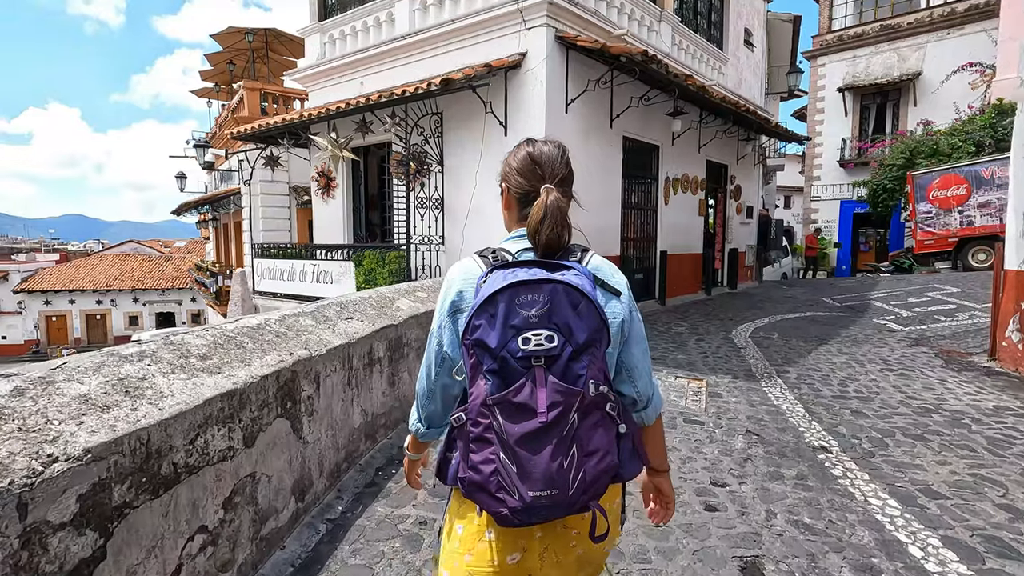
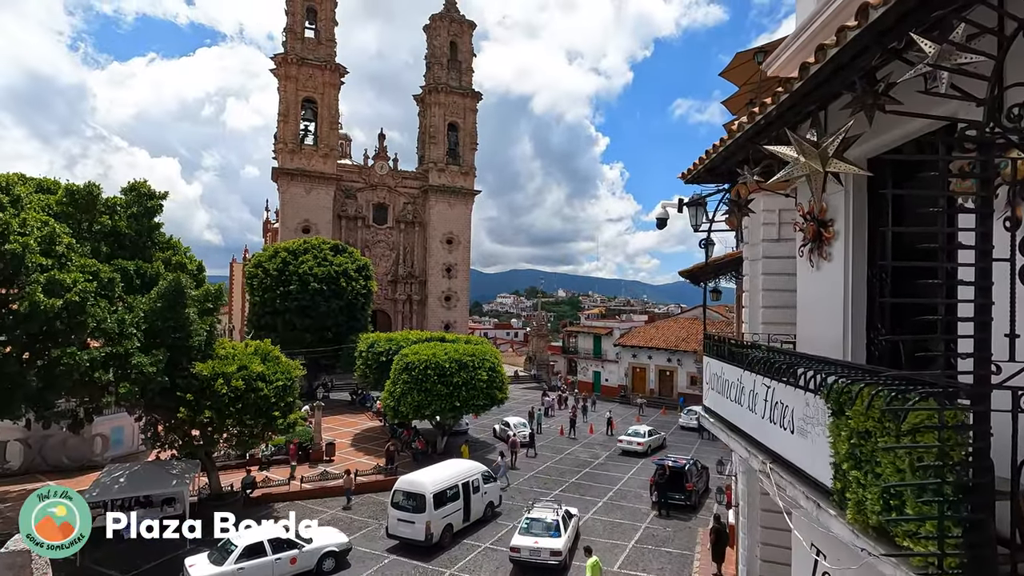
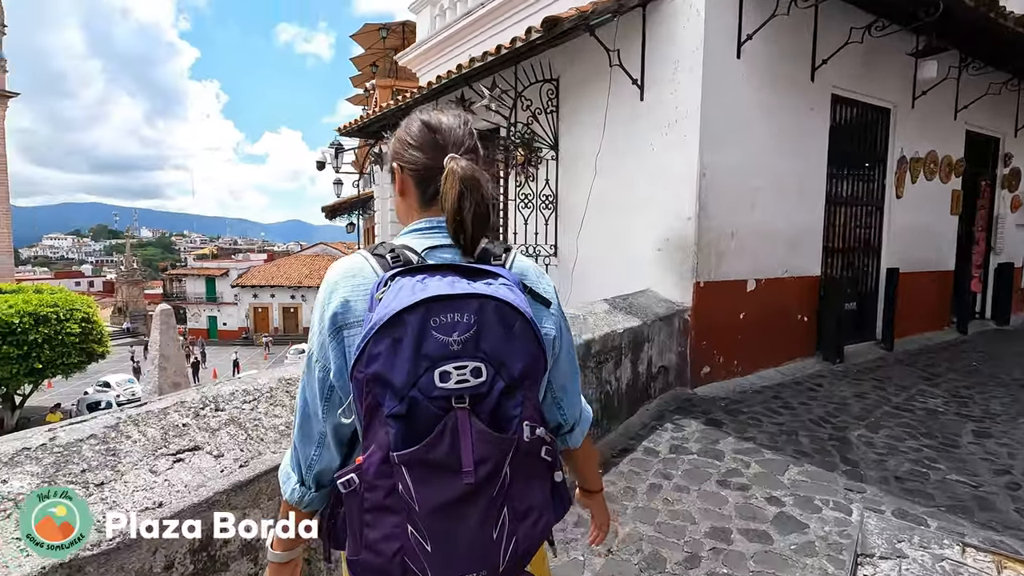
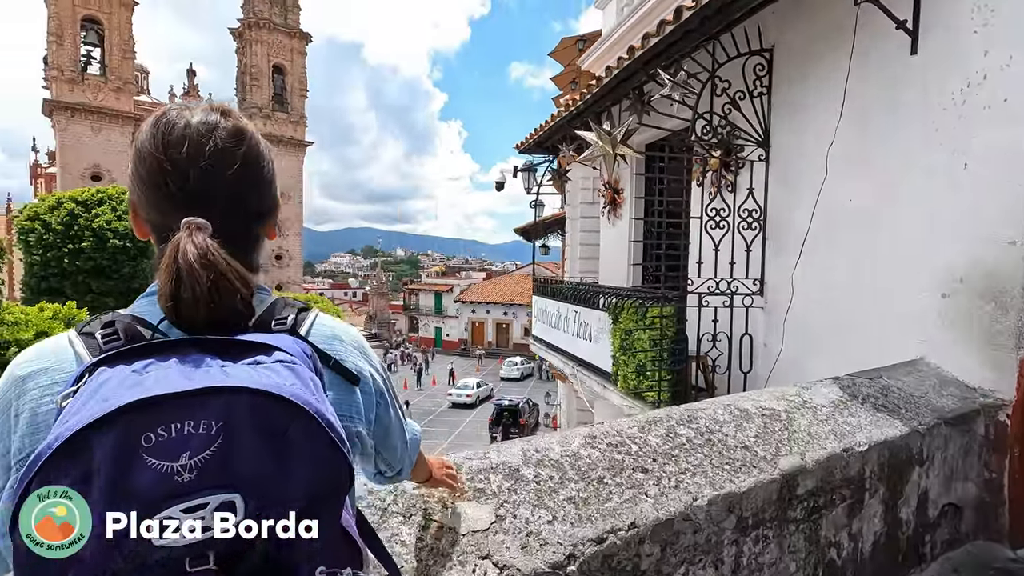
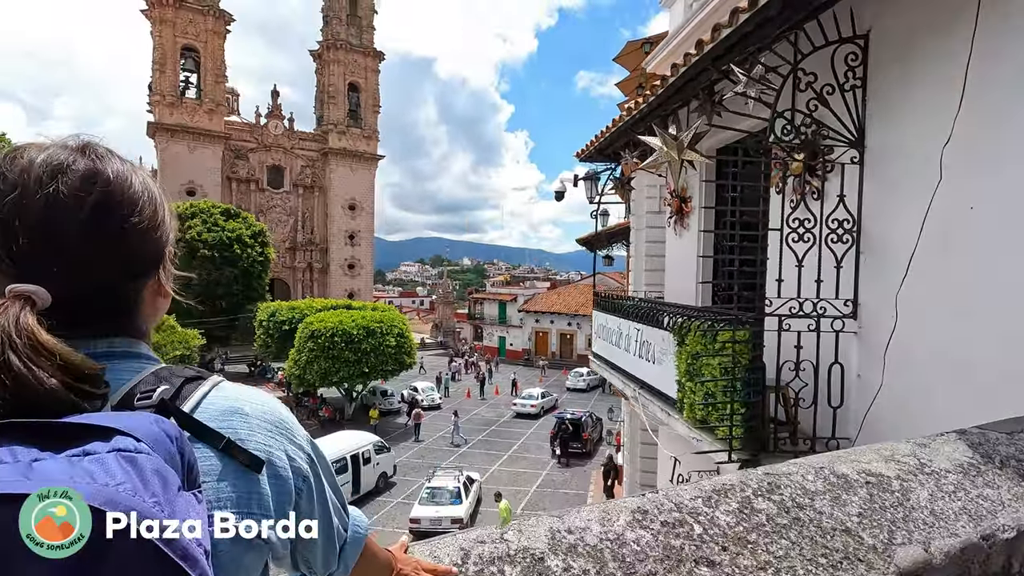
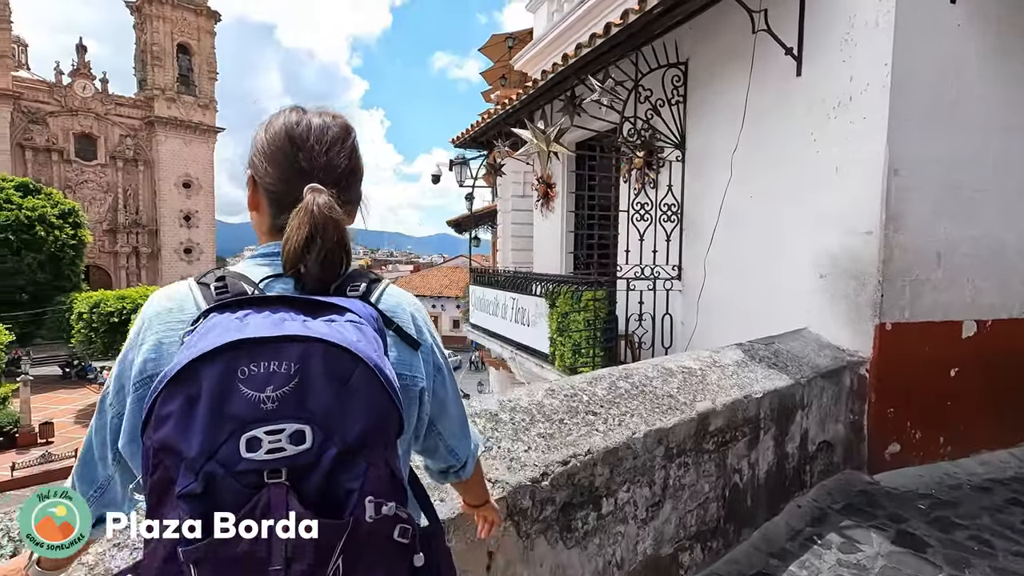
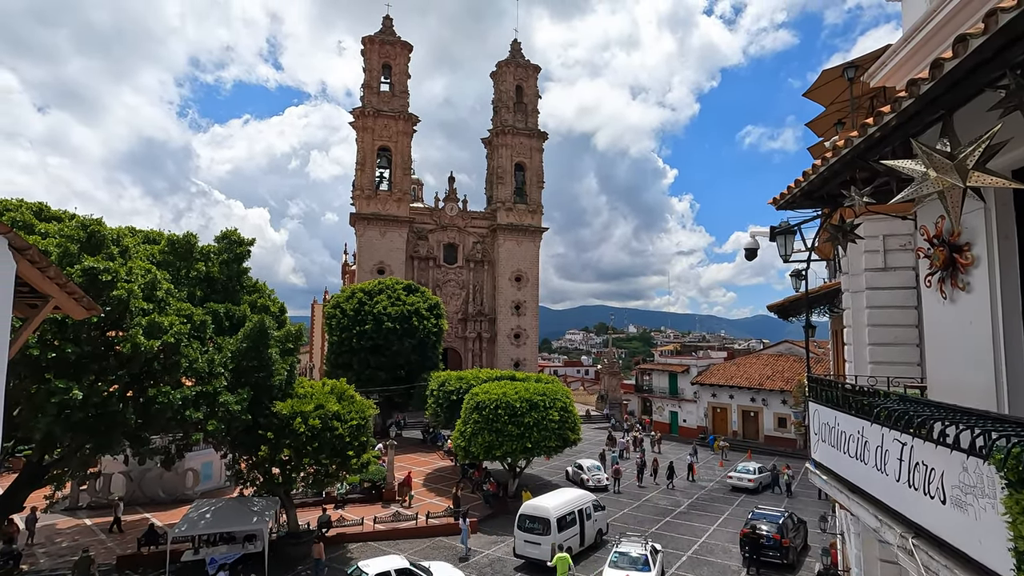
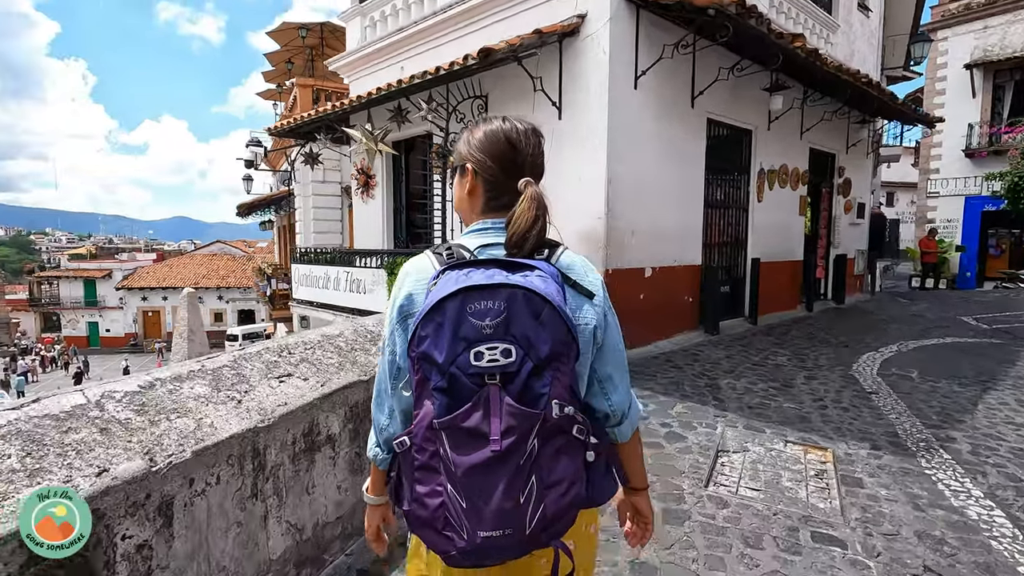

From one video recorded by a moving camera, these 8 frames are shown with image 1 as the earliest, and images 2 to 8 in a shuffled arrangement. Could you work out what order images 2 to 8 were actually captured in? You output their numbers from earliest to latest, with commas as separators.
8, 3, 6, 4, 5, 2, 7
